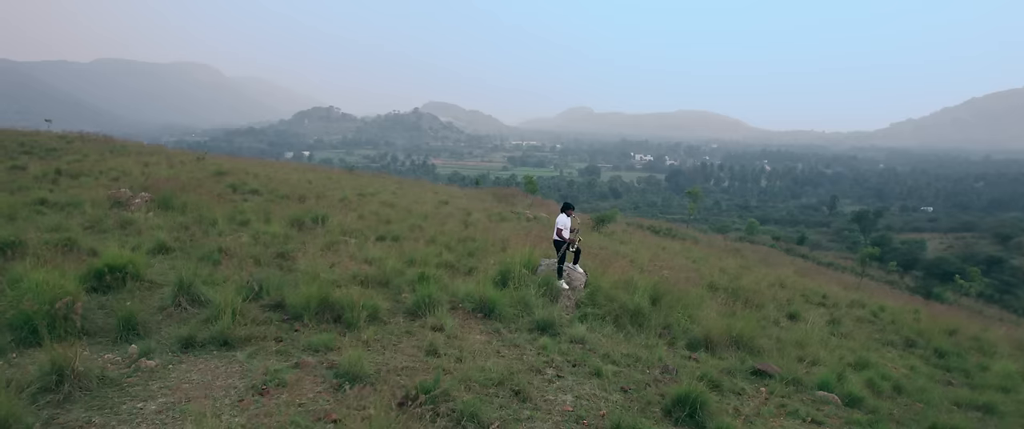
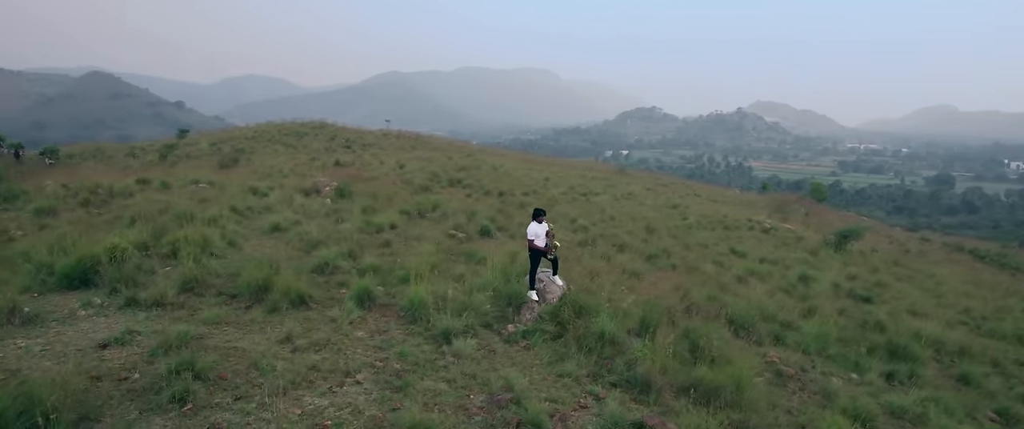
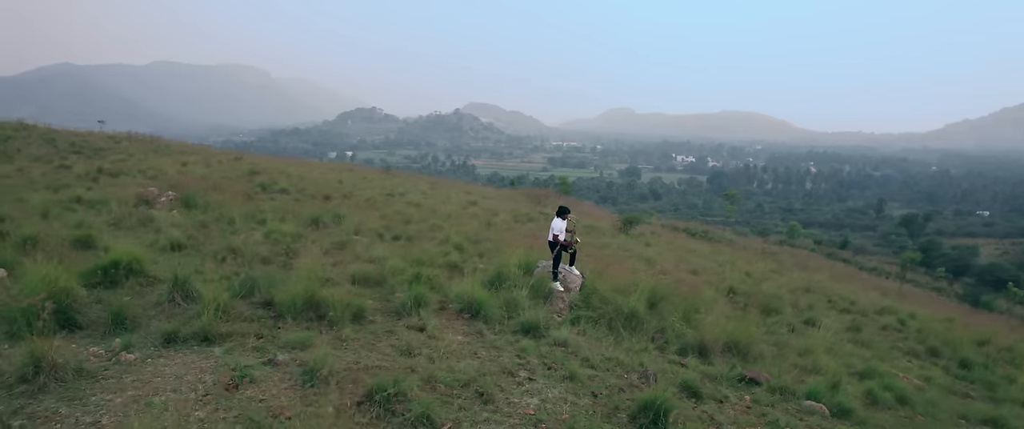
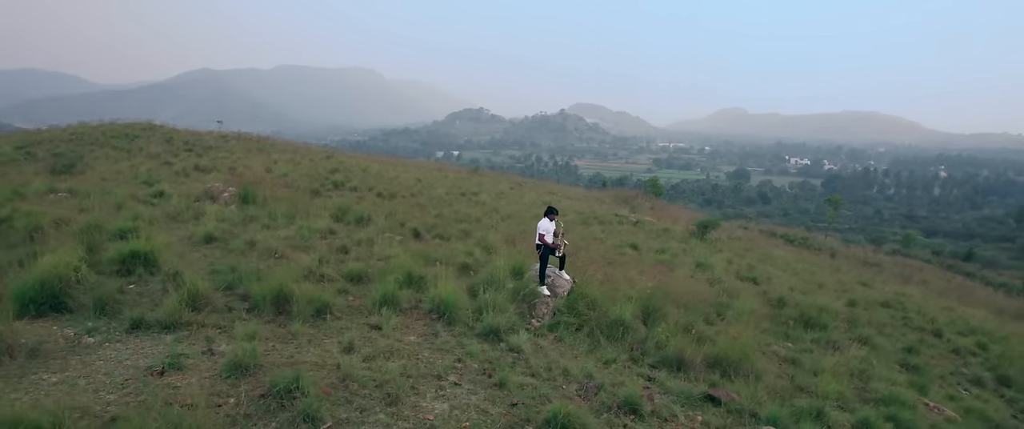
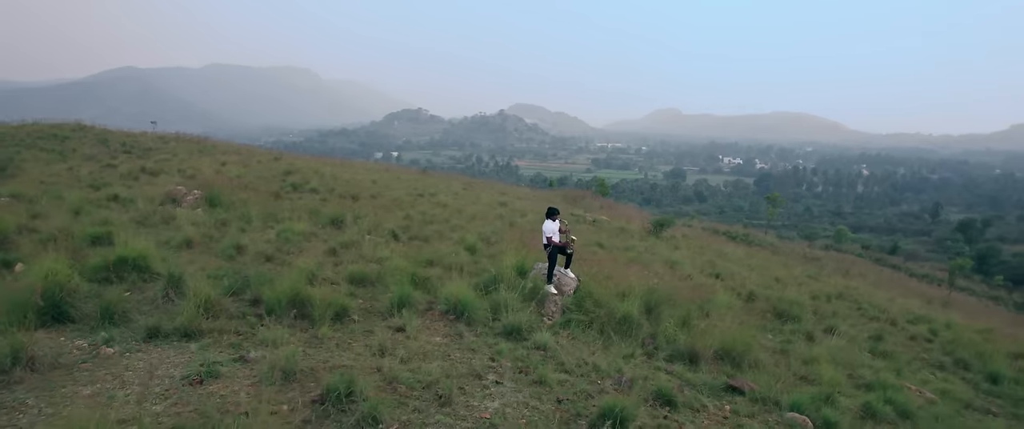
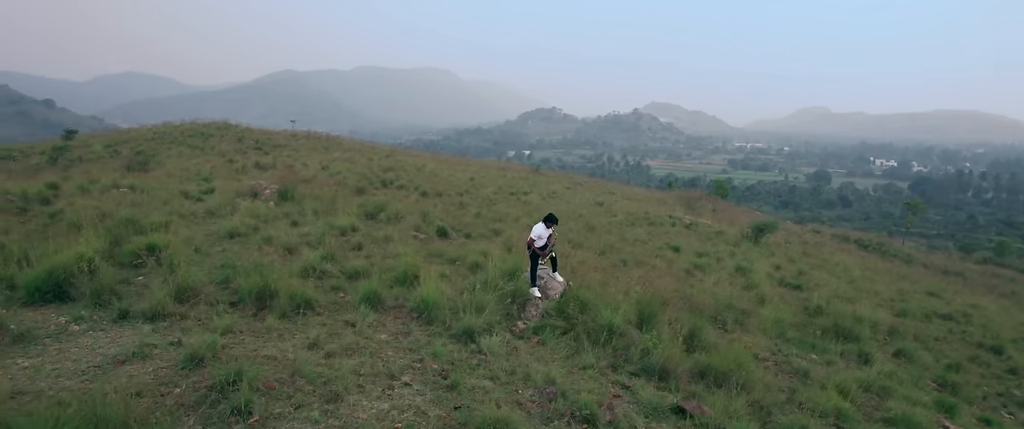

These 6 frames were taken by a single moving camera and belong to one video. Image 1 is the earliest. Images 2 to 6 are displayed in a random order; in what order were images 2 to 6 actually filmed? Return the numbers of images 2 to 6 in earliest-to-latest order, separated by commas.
3, 5, 4, 6, 2
